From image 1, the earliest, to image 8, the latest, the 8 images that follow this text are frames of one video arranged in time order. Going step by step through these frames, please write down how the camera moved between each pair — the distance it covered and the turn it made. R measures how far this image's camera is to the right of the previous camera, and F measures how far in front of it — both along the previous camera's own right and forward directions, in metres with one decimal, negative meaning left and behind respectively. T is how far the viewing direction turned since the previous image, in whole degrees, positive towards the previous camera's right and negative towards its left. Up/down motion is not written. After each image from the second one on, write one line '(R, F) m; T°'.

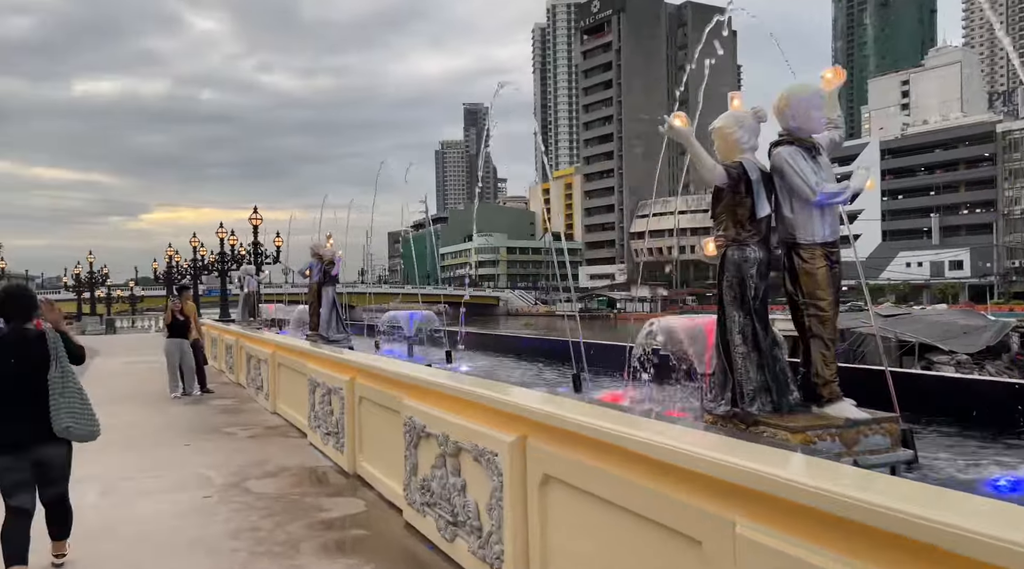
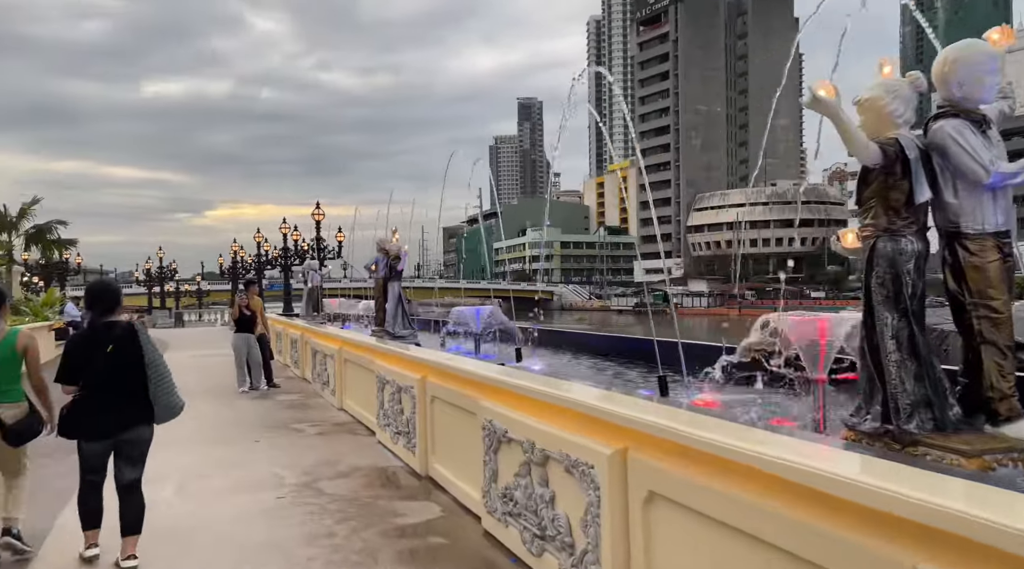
(-0.2, +0.3) m; -4°
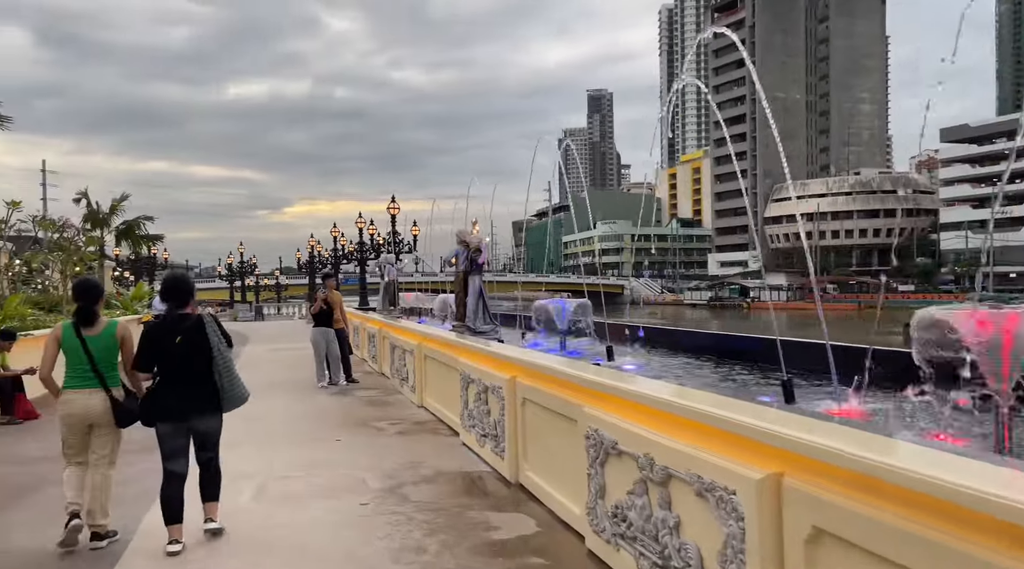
(-0.2, +0.4) m; -5°
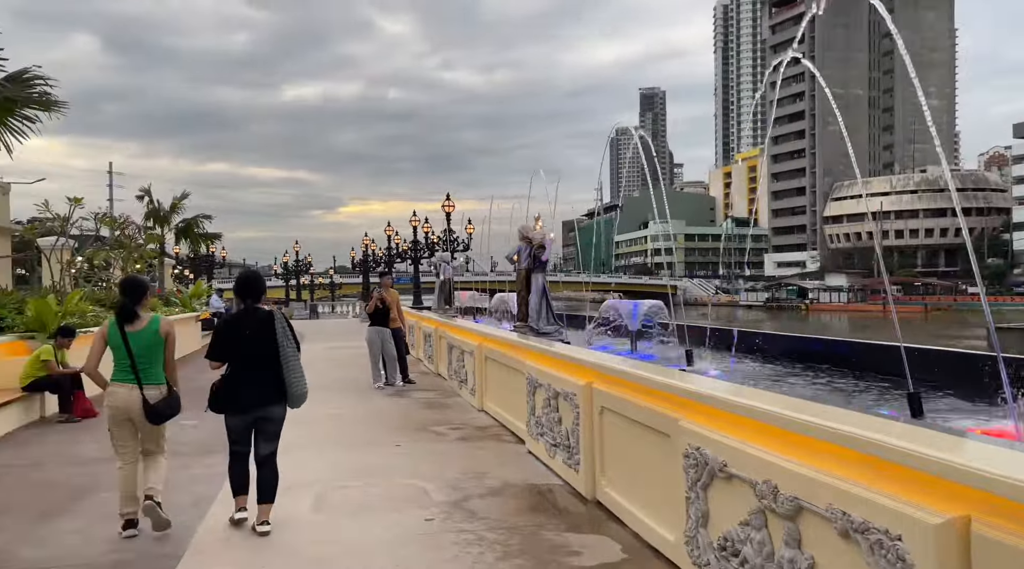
(-0.2, +0.4) m; -4°
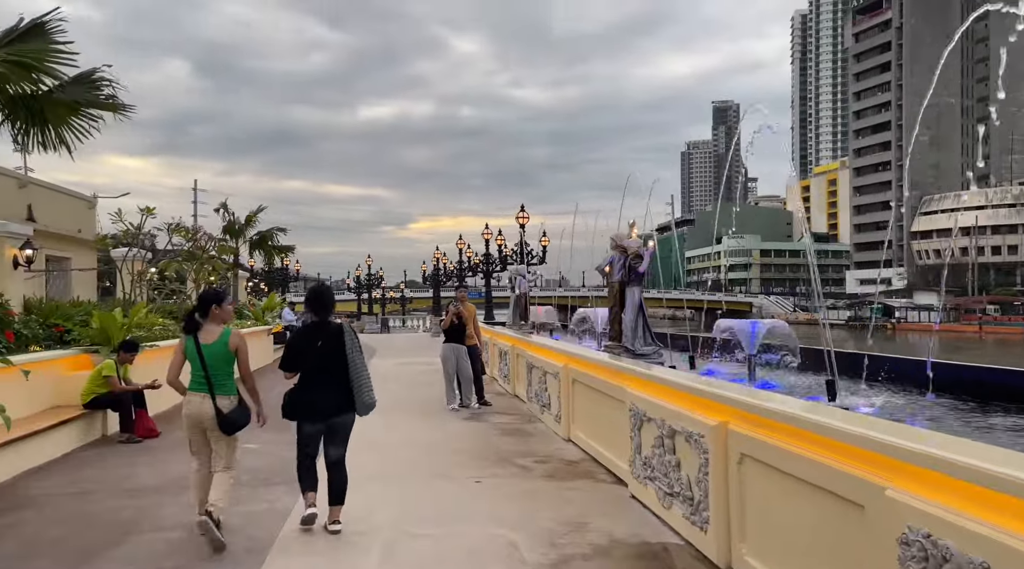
(-0.2, +0.9) m; -5°
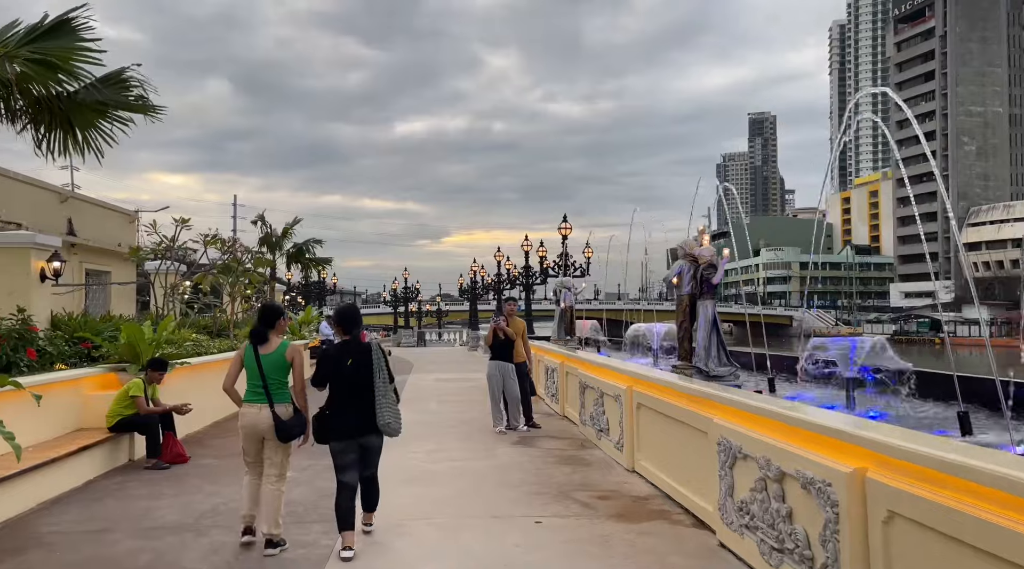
(-0.2, +0.7) m; -3°
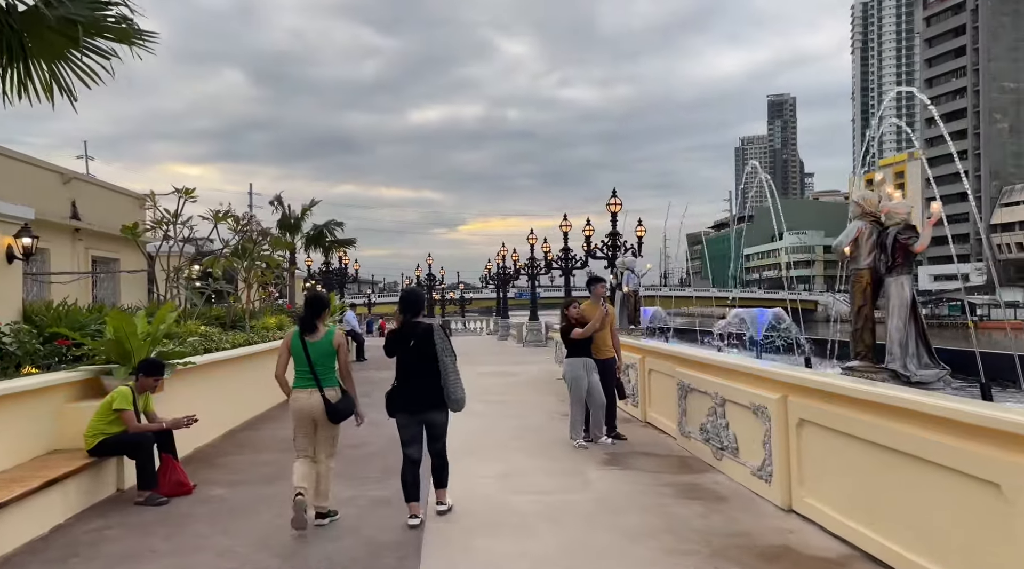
(-0.7, +1.9) m; -1°
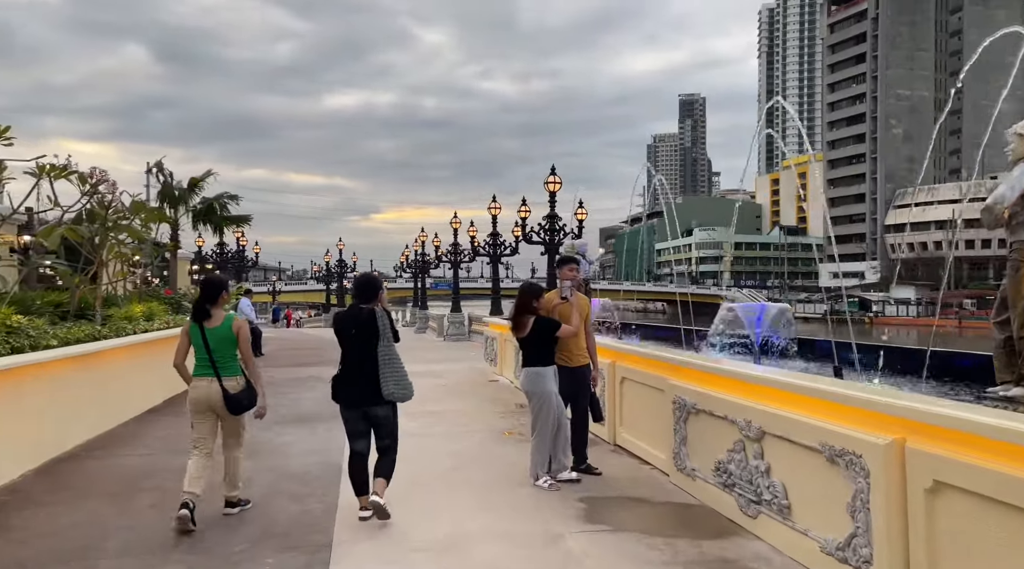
(-0.2, +2.1) m; +7°
